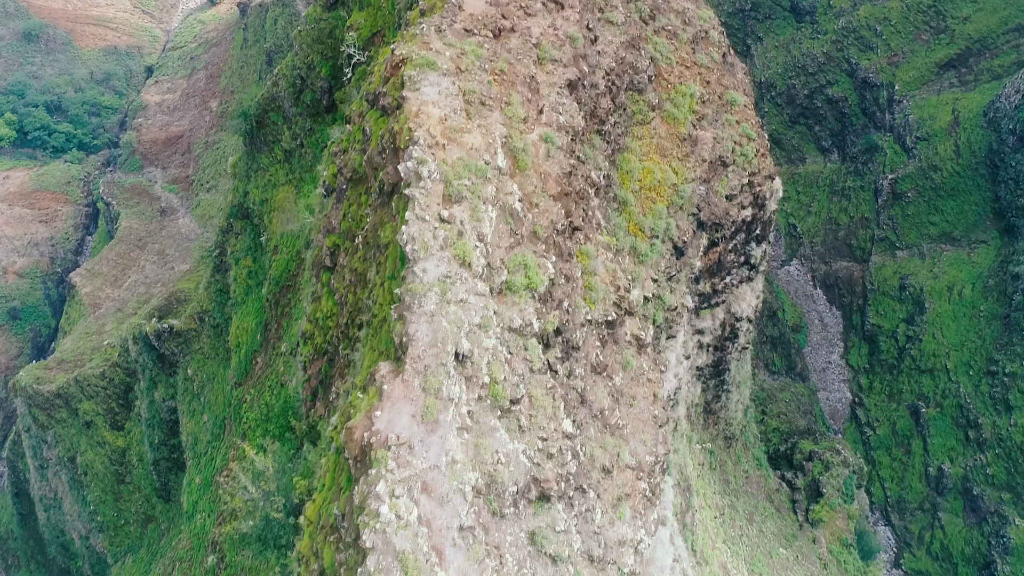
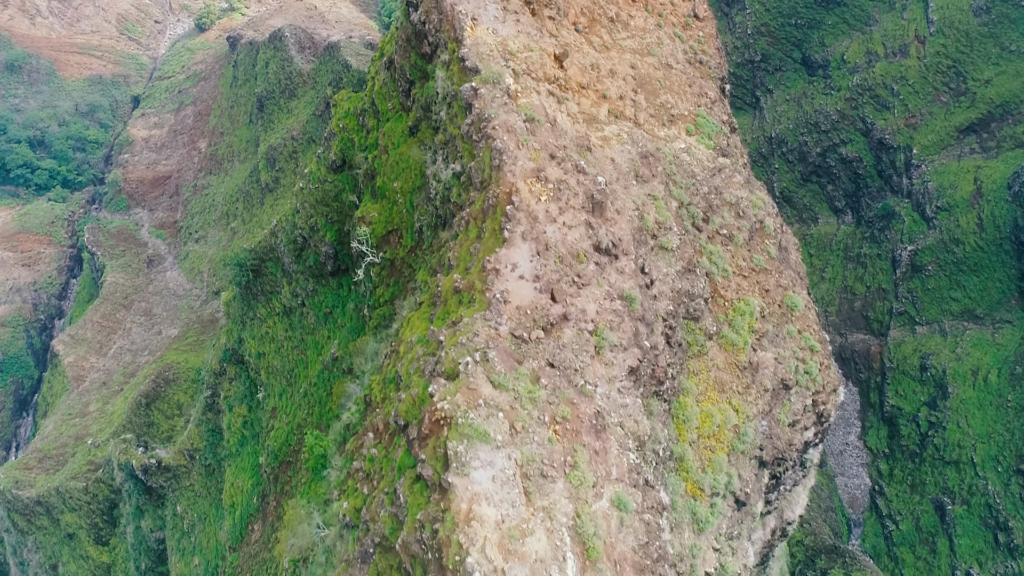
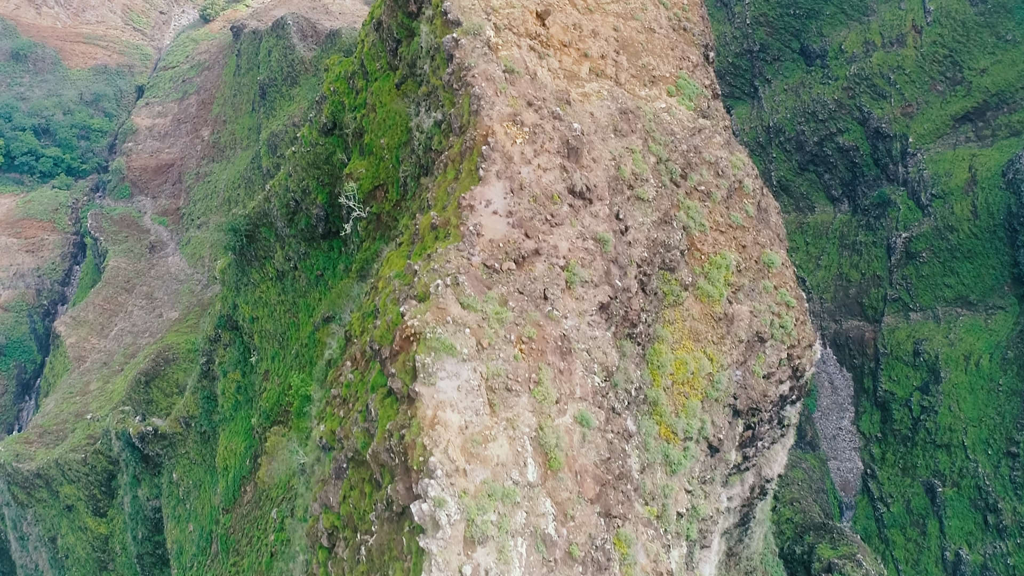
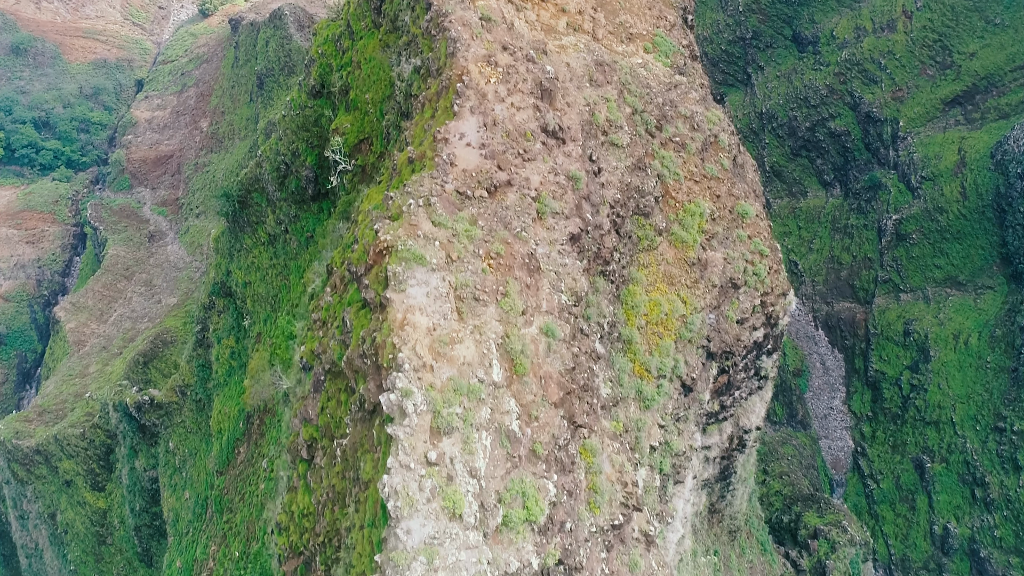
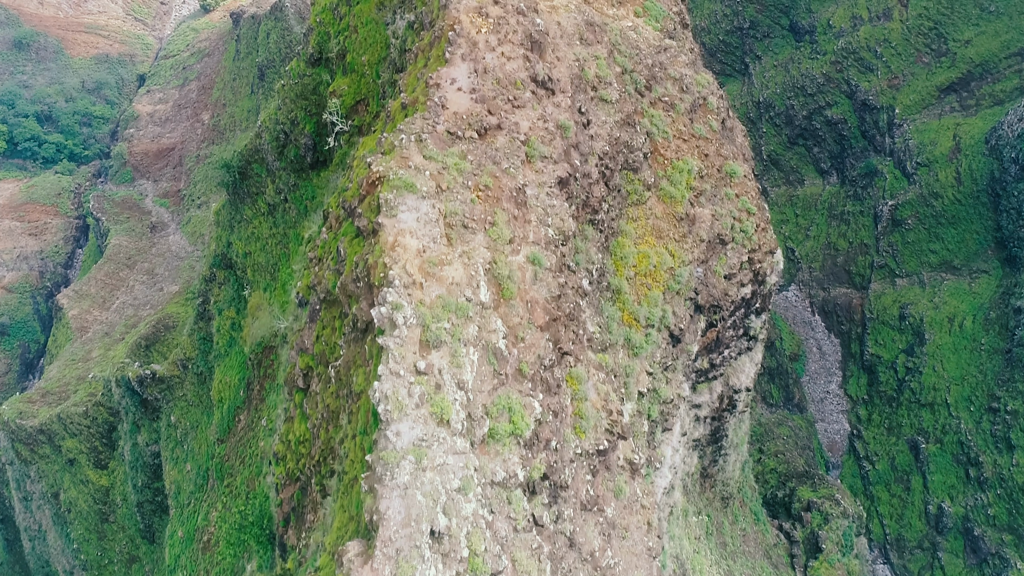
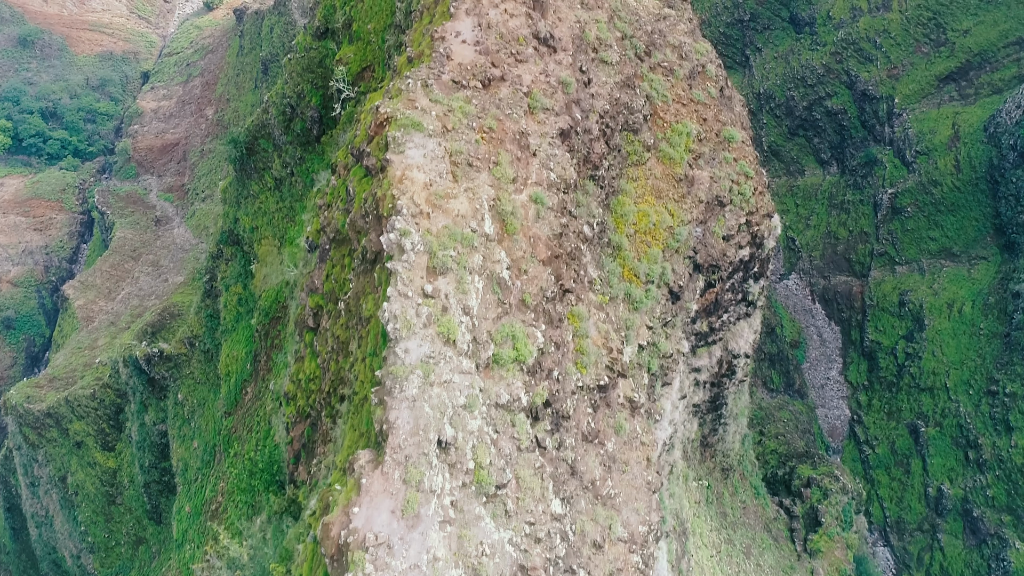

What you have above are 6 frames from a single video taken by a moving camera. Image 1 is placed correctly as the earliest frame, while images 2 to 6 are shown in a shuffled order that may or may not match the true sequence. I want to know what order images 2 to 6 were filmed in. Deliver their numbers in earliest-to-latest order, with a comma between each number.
6, 5, 4, 3, 2
